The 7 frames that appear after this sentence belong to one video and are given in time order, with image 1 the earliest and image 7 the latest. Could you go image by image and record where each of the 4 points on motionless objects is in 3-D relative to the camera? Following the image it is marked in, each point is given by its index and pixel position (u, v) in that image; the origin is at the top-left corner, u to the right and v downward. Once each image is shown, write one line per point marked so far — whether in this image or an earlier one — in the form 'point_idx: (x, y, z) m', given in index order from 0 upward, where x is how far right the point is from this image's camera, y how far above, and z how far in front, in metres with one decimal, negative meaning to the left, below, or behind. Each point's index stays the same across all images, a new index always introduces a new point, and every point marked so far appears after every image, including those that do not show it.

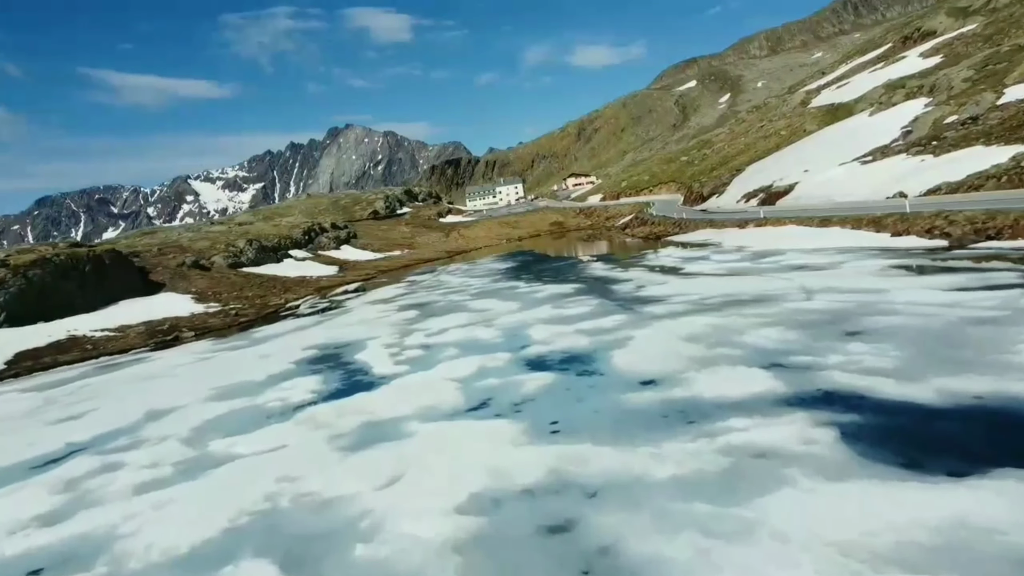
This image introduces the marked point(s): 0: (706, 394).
0: (+3.6, -2.0, +14.9) m
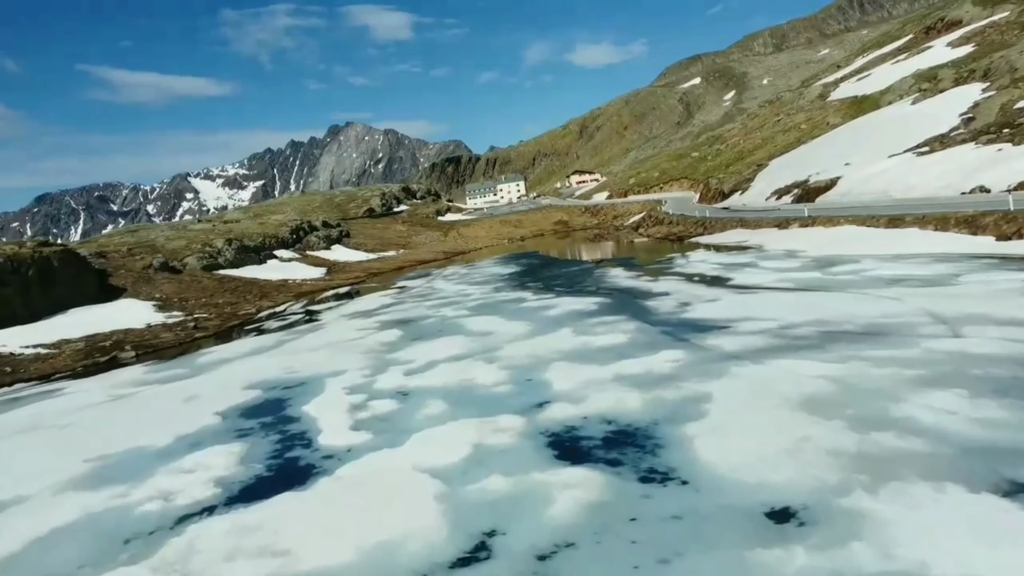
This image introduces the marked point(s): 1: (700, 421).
0: (+3.8, -2.6, +7.4) m
1: (+3.1, -2.2, +13.1) m
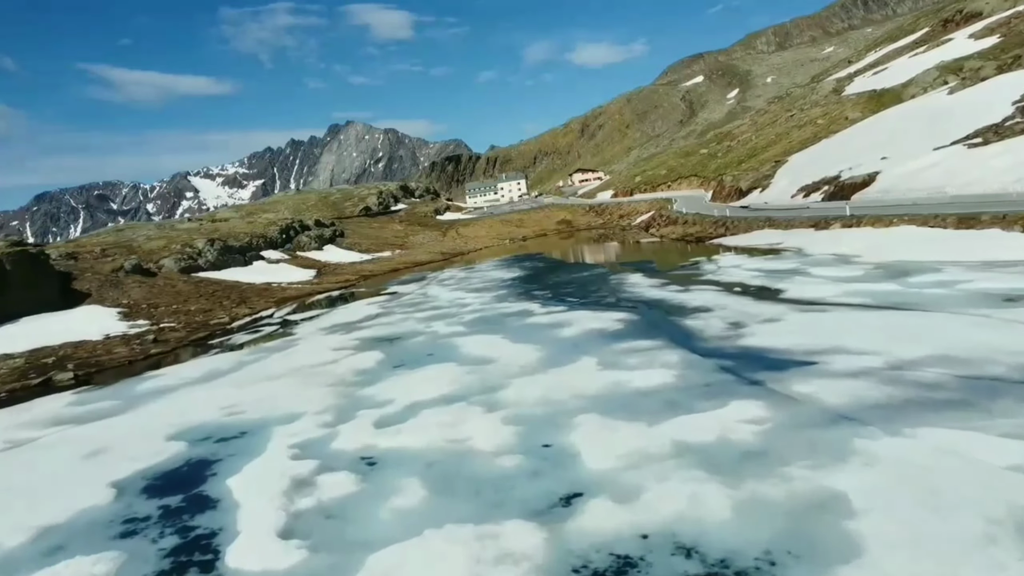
0: (+4.0, -3.0, +1.9) m
1: (+3.2, -2.6, +7.6) m
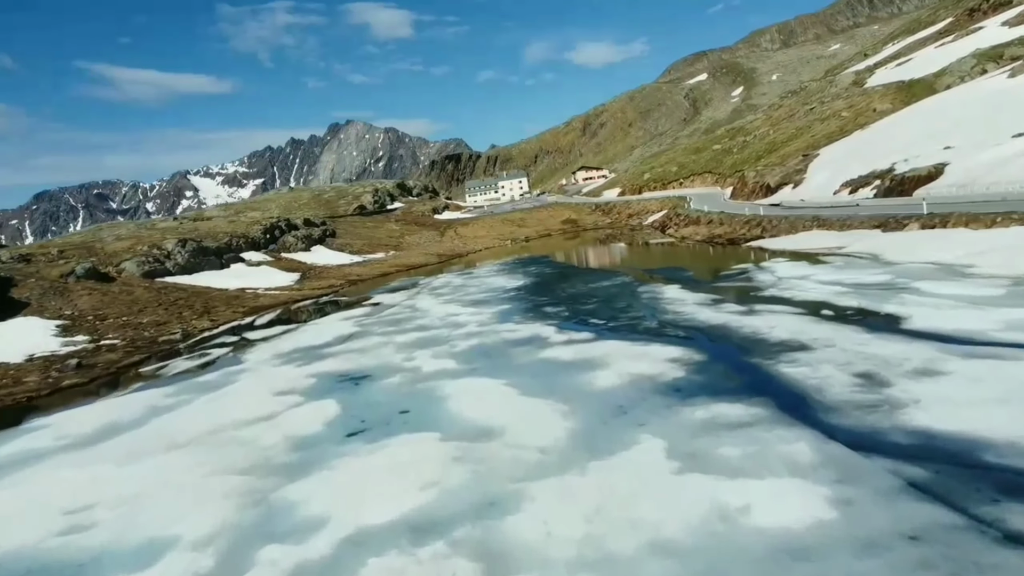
0: (+4.2, -3.6, -5.5) m
1: (+3.4, -3.2, +0.2) m
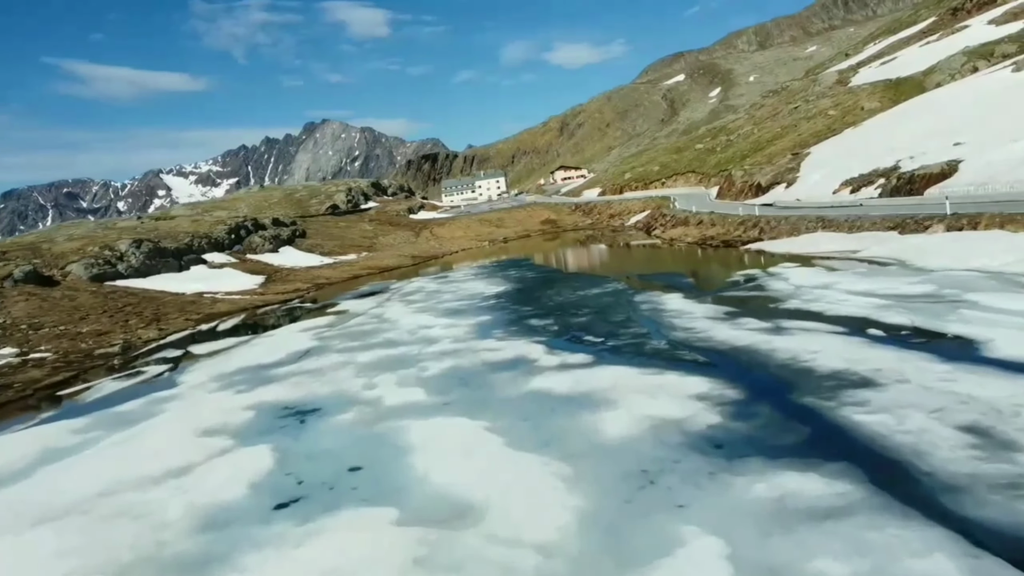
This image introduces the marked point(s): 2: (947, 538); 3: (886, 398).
0: (+4.6, -3.9, -9.2) m
1: (+3.7, -3.5, -3.5) m
2: (+4.1, -2.3, +7.9) m
3: (+5.7, -1.7, +12.3) m
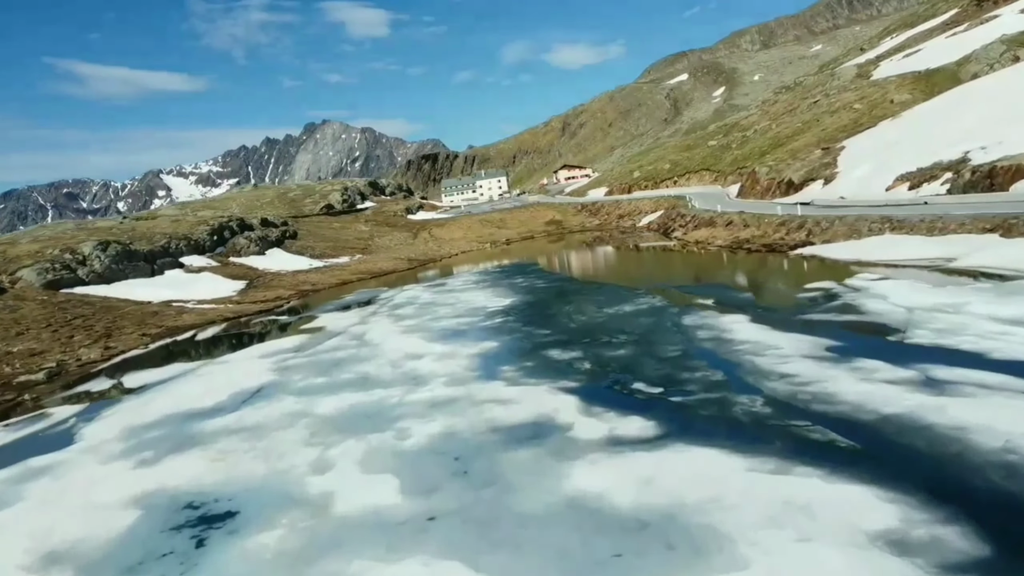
0: (+4.9, -4.4, -15.6) m
1: (+4.0, -4.0, -9.9) m
2: (+4.5, -2.8, +1.5) m
3: (+6.0, -2.2, +5.9) m
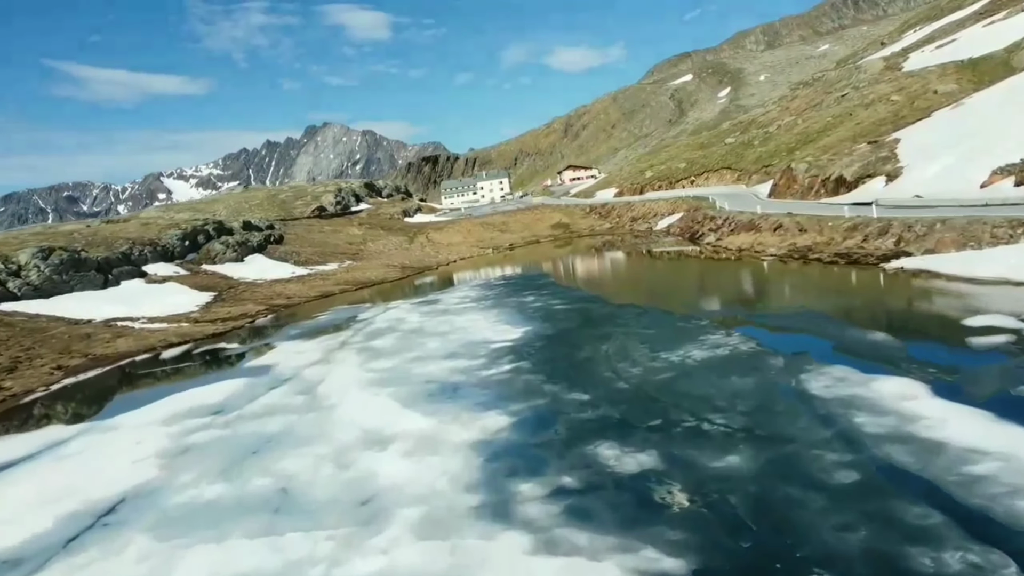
0: (+5.2, -5.0, -23.9) m
1: (+4.3, -4.7, -18.2) m
2: (+4.8, -3.5, -6.8) m
3: (+6.3, -2.9, -2.4) m
